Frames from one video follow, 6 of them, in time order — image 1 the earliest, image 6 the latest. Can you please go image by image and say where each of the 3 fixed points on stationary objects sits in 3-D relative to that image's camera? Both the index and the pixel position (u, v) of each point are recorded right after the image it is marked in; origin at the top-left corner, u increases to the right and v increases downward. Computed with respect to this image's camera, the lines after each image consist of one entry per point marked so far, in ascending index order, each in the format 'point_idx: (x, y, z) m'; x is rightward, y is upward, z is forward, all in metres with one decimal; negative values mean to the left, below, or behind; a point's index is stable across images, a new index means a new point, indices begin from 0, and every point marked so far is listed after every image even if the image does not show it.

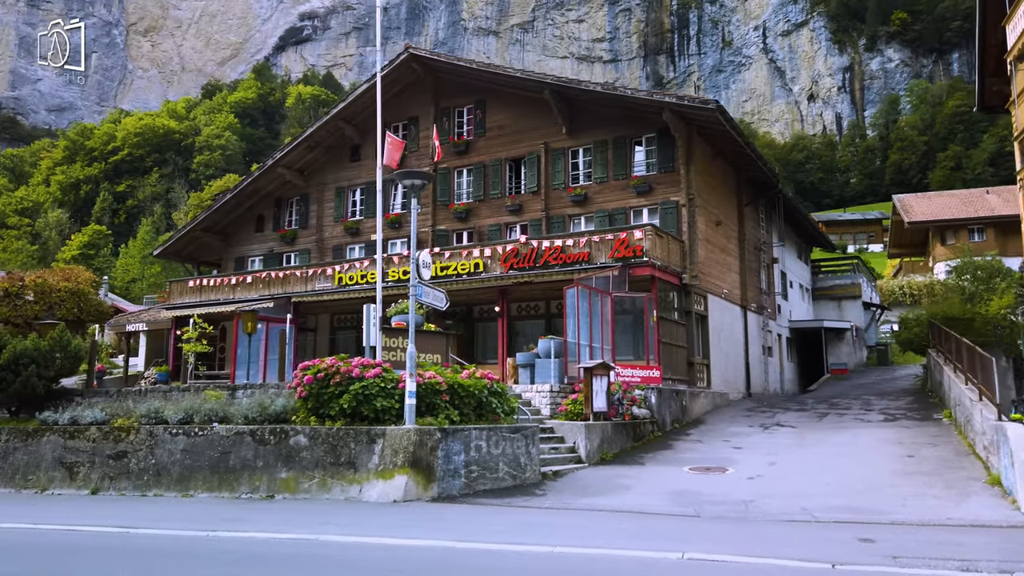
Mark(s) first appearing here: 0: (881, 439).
0: (+8.7, -3.5, +18.3) m
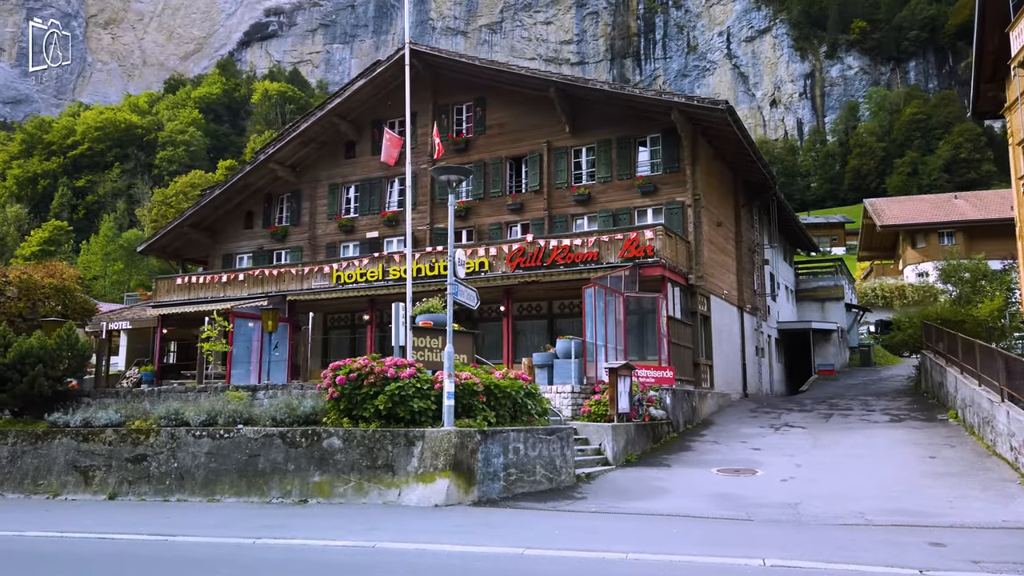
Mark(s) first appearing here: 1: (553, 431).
0: (+9.1, -3.6, +18.4) m
1: (+0.7, -2.5, +13.5) m
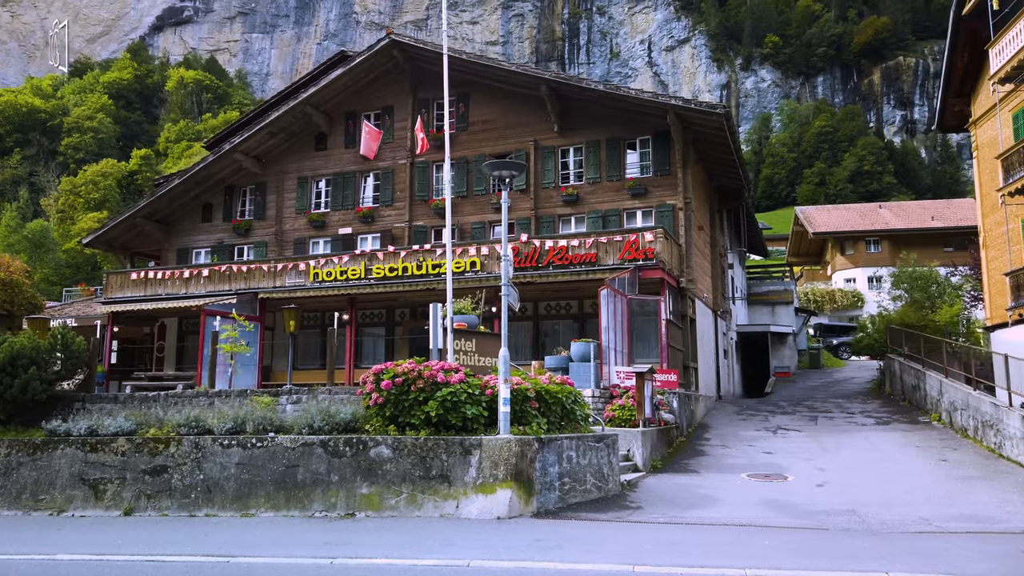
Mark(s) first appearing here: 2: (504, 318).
0: (+9.3, -3.7, +18.8) m
1: (+1.5, -2.5, +13.1) m
2: (-0.1, -0.5, +12.1) m
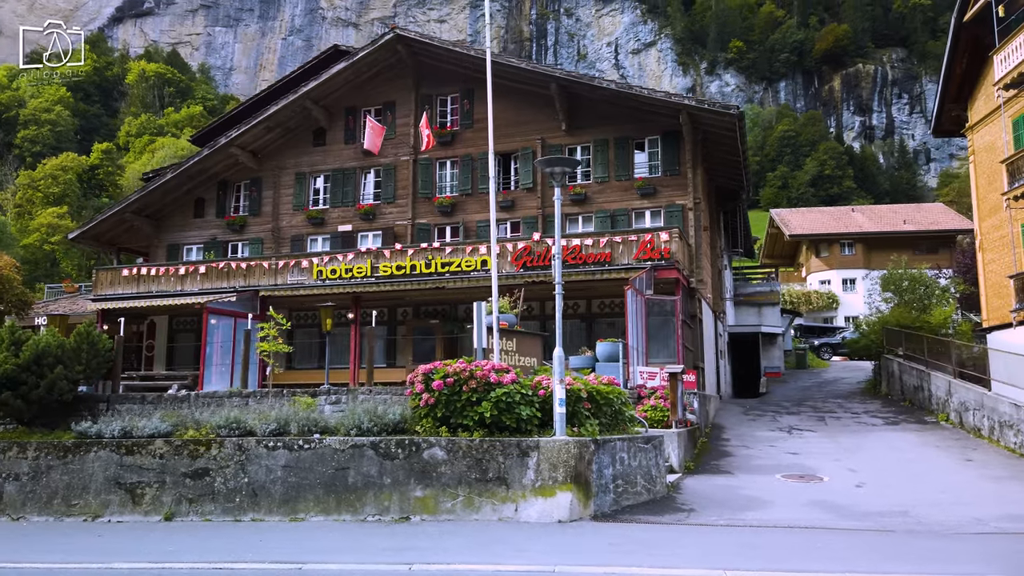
0: (+9.8, -3.8, +19.0) m
1: (+2.3, -2.5, +12.9) m
2: (+0.7, -0.4, +11.8) m
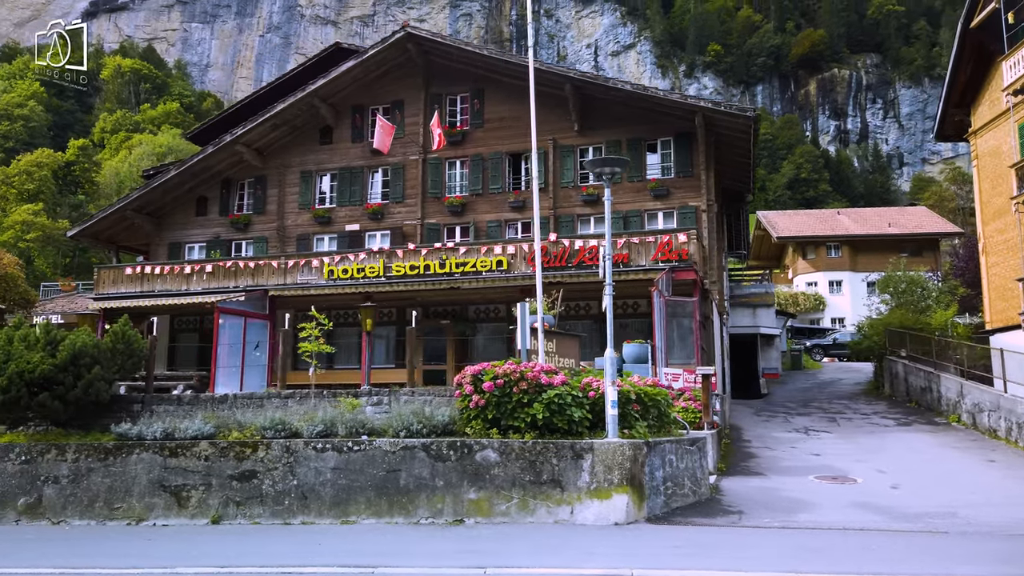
0: (+10.3, -3.8, +19.2) m
1: (+3.0, -2.5, +12.9) m
2: (+1.5, -0.5, +11.8) m
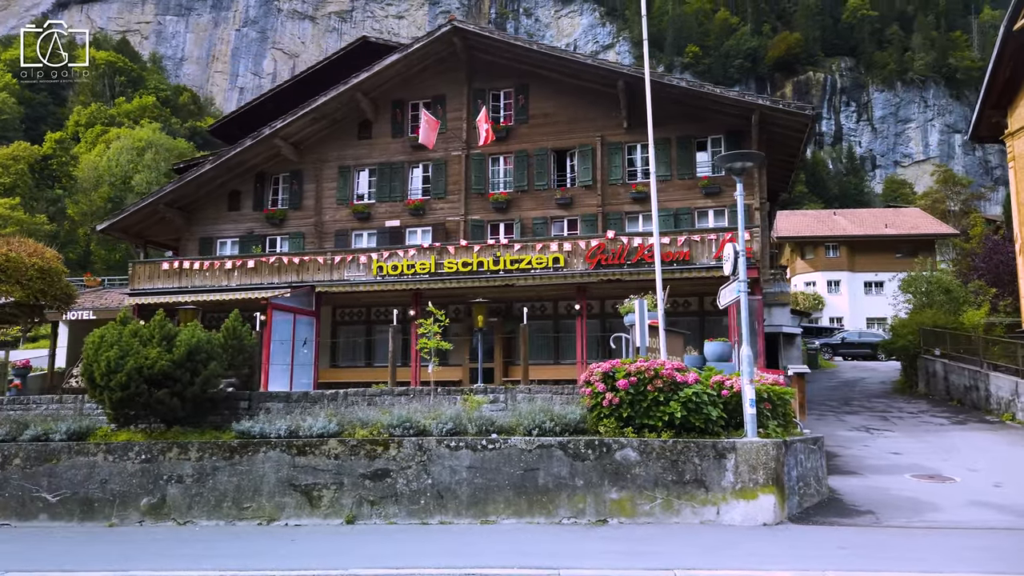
0: (+12.1, -3.8, +19.4) m
1: (+4.9, -2.5, +12.8) m
2: (+3.5, -0.4, +11.7) m
